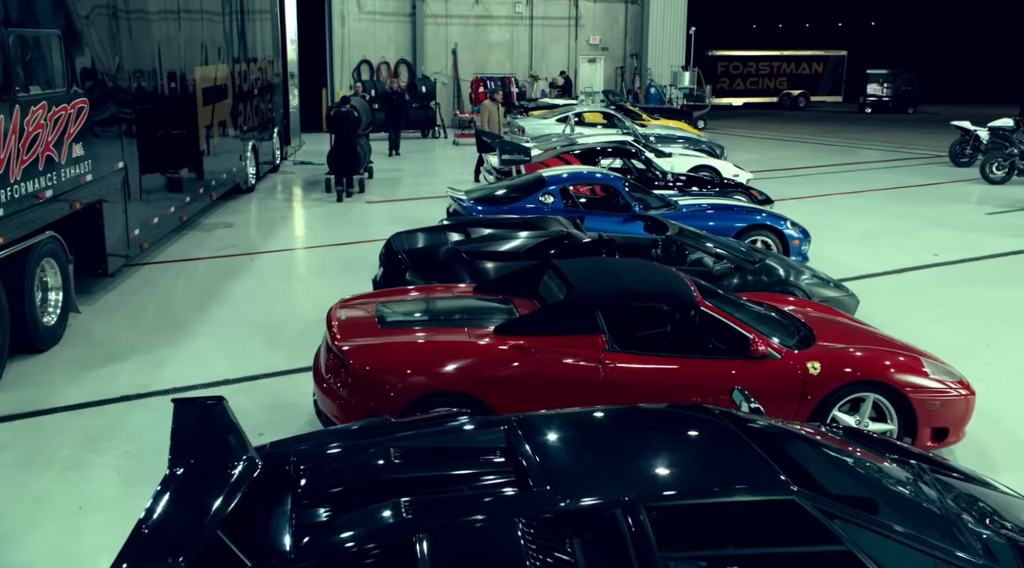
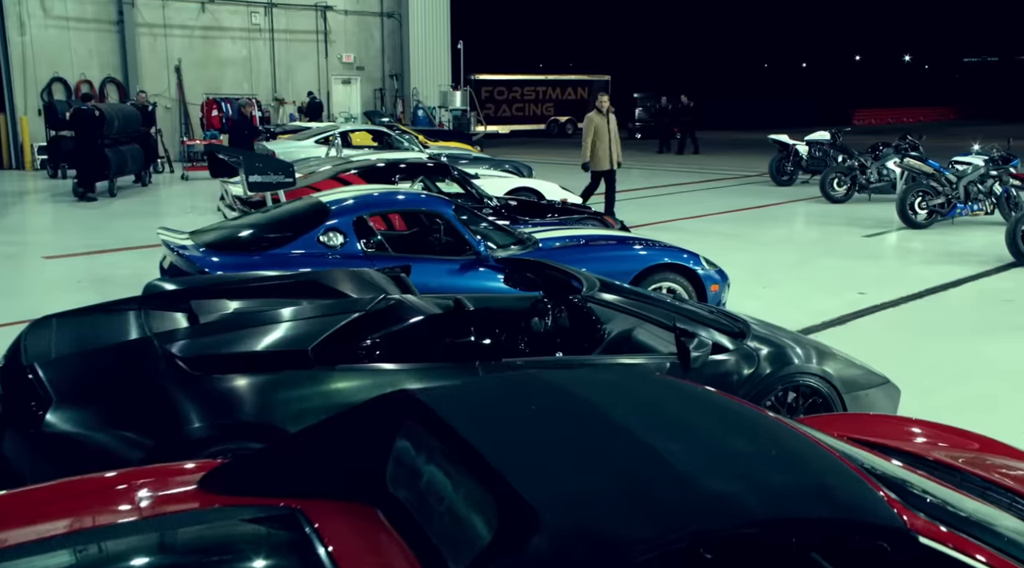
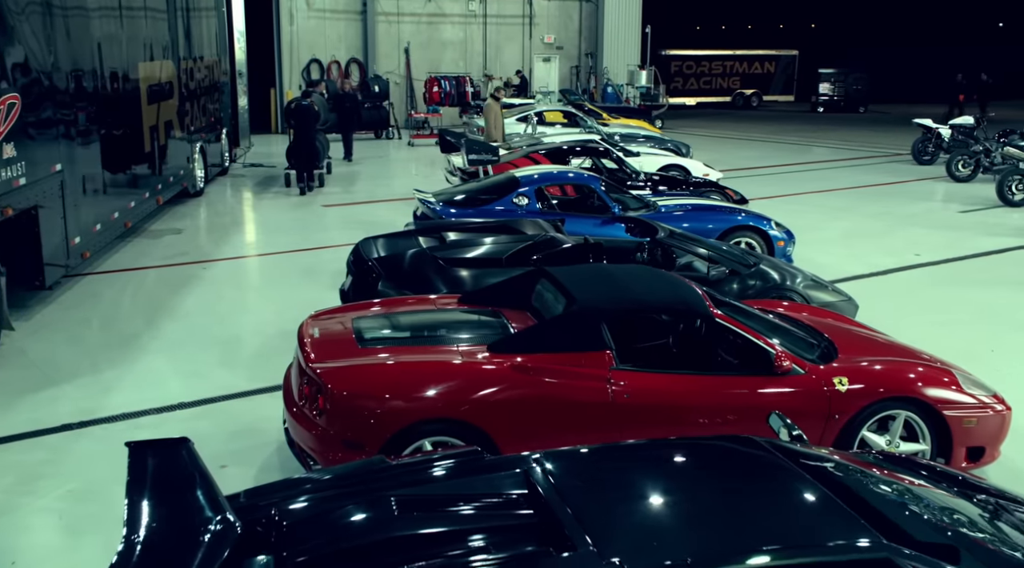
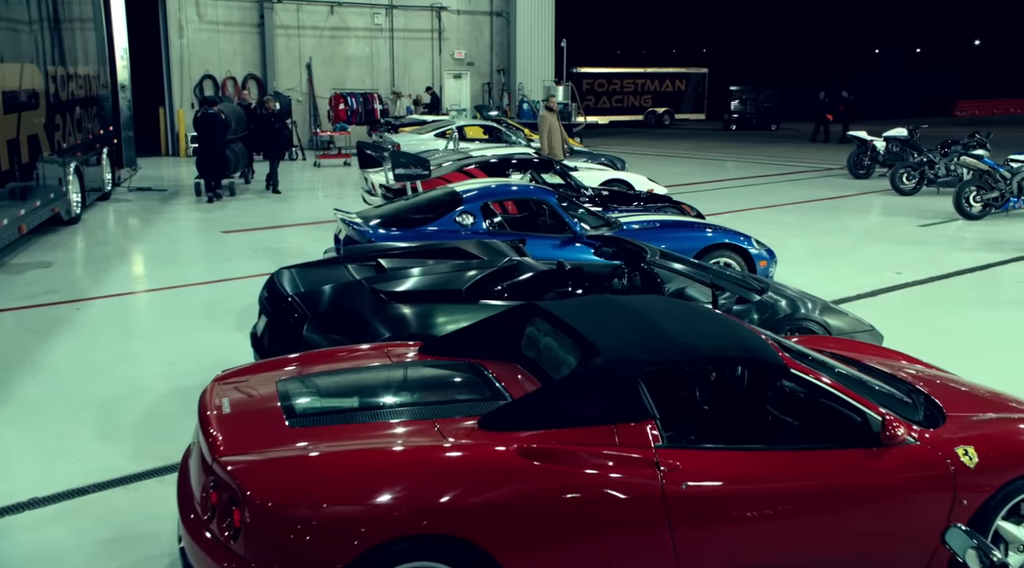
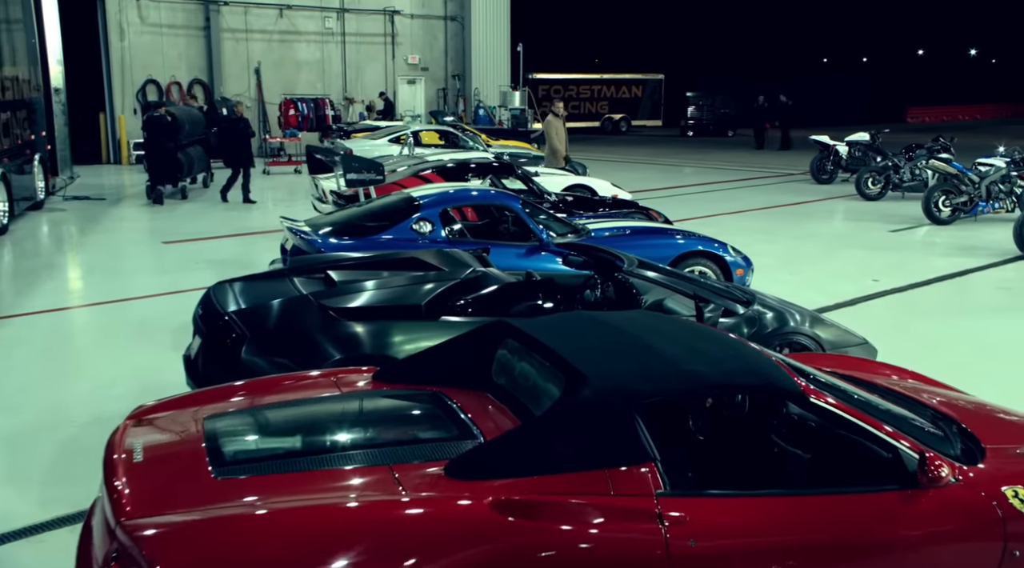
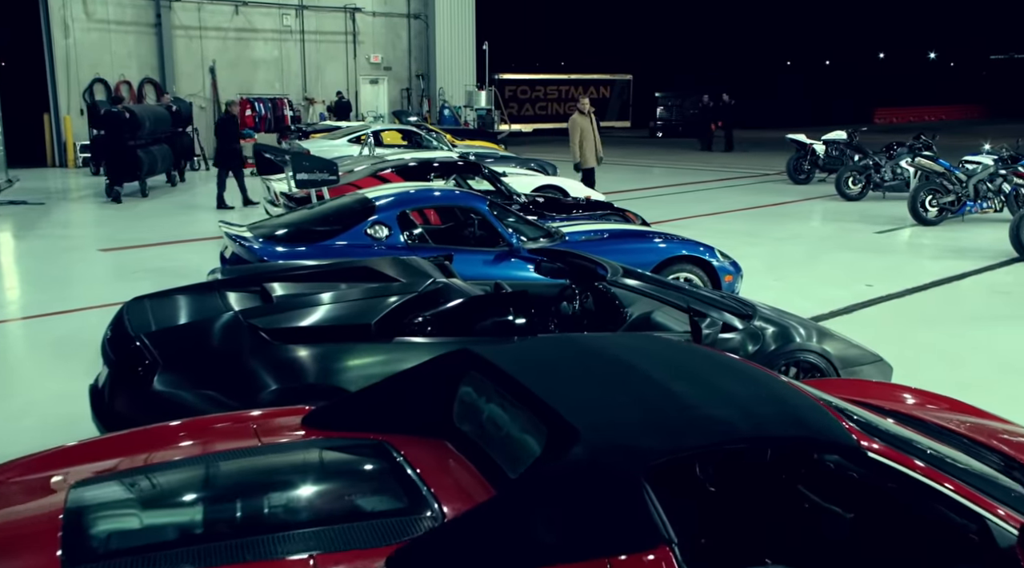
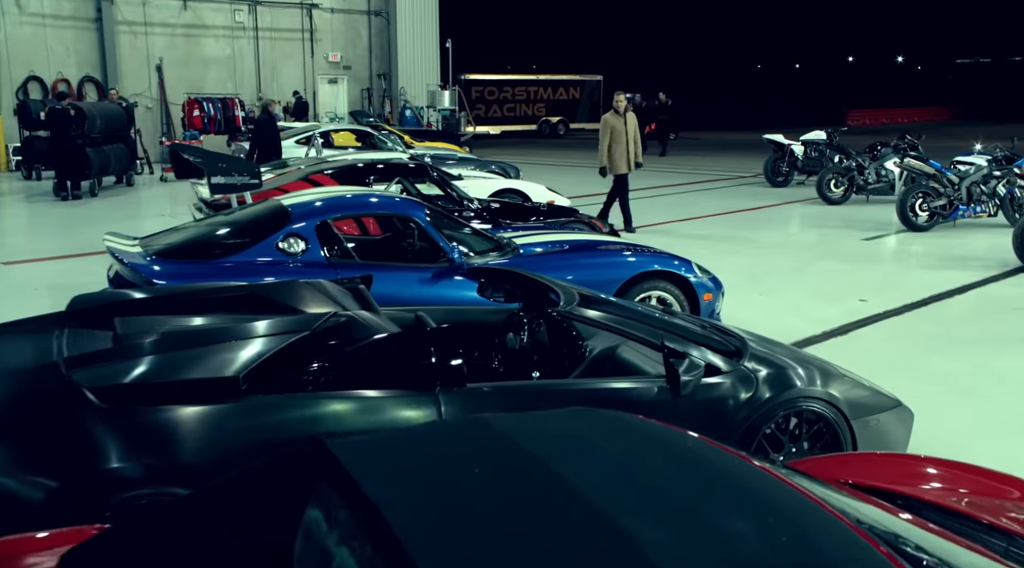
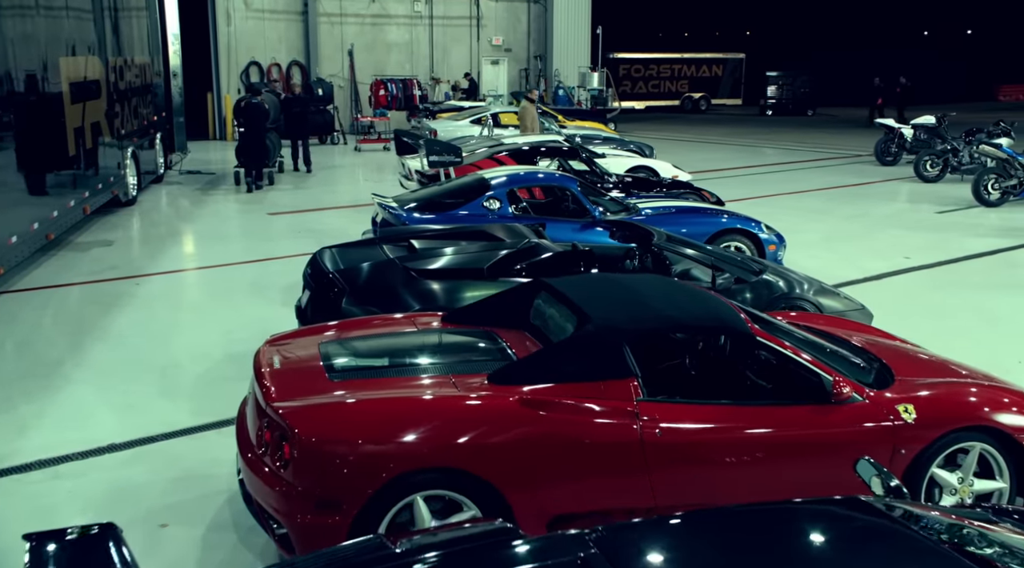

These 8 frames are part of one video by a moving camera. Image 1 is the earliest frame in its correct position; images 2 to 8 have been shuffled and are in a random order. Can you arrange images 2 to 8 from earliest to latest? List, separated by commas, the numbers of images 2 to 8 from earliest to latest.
3, 8, 4, 5, 6, 2, 7
